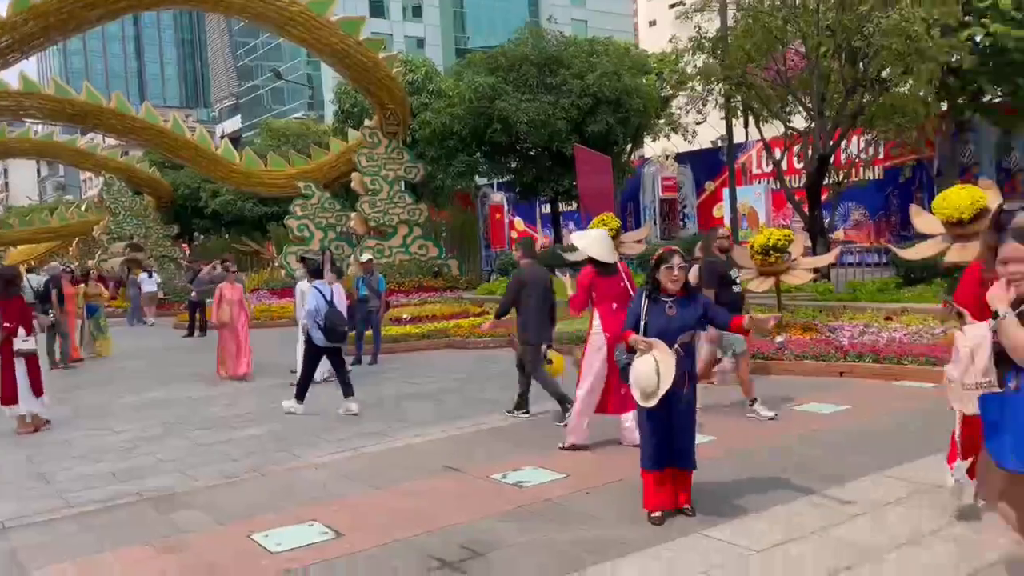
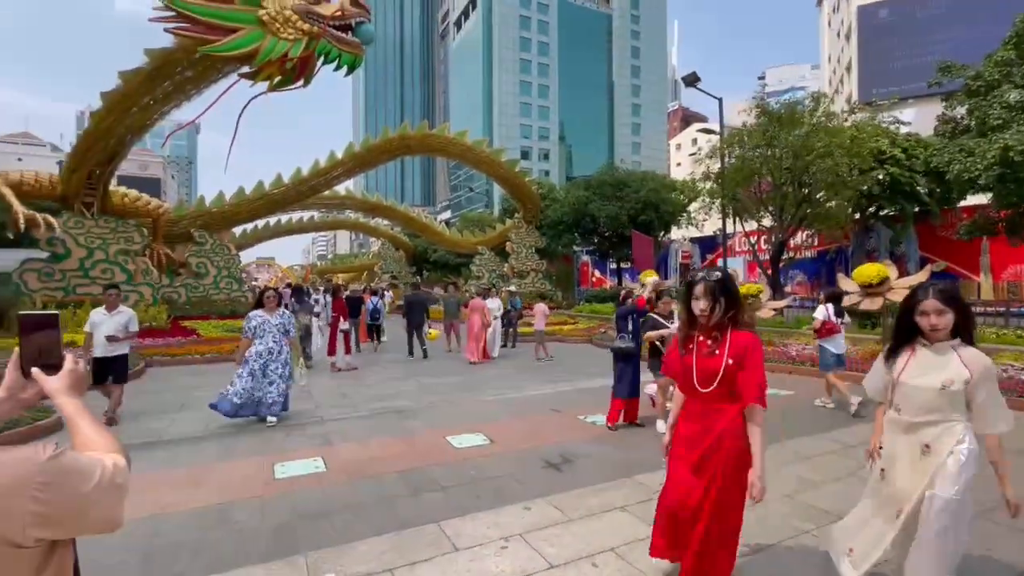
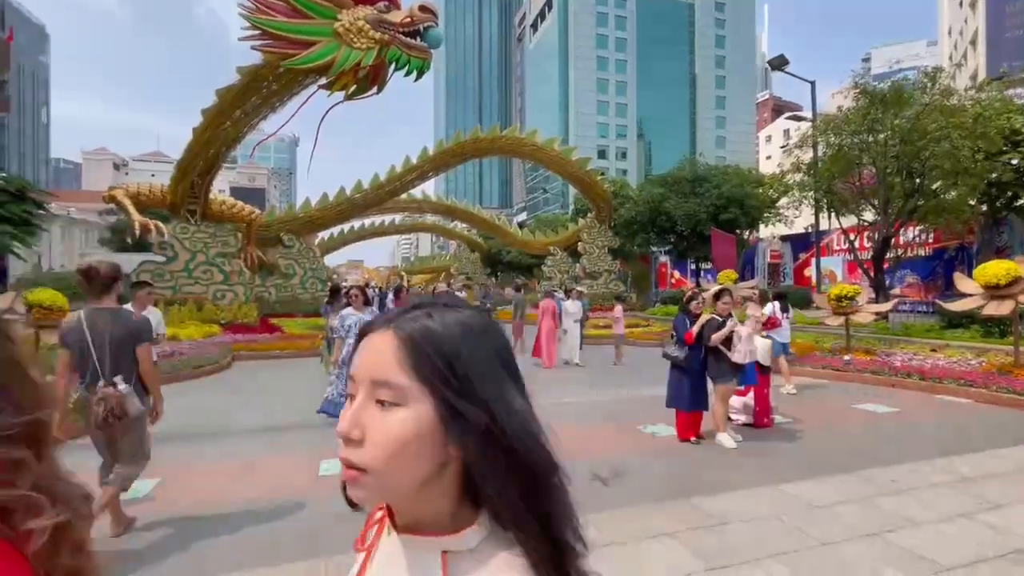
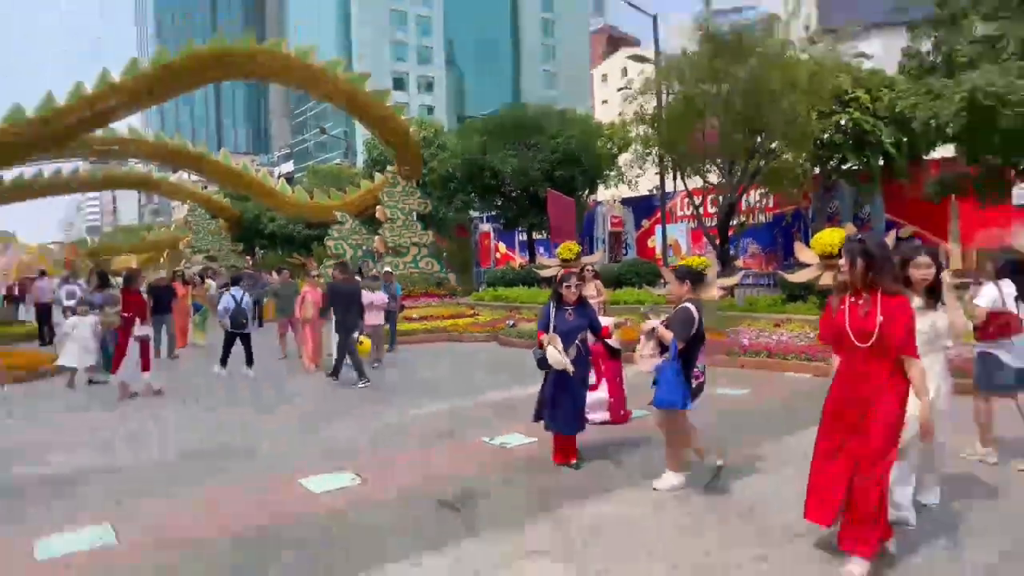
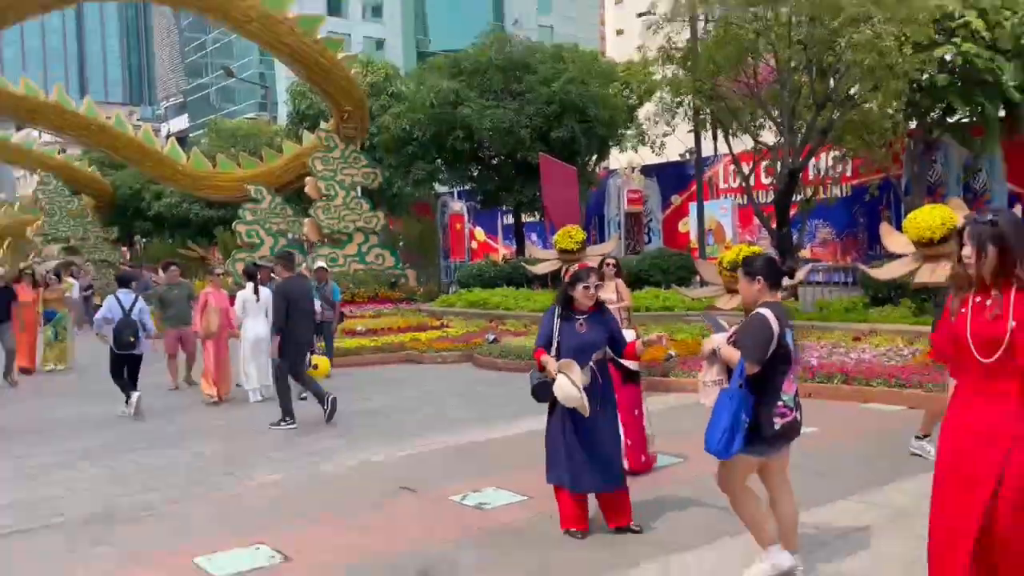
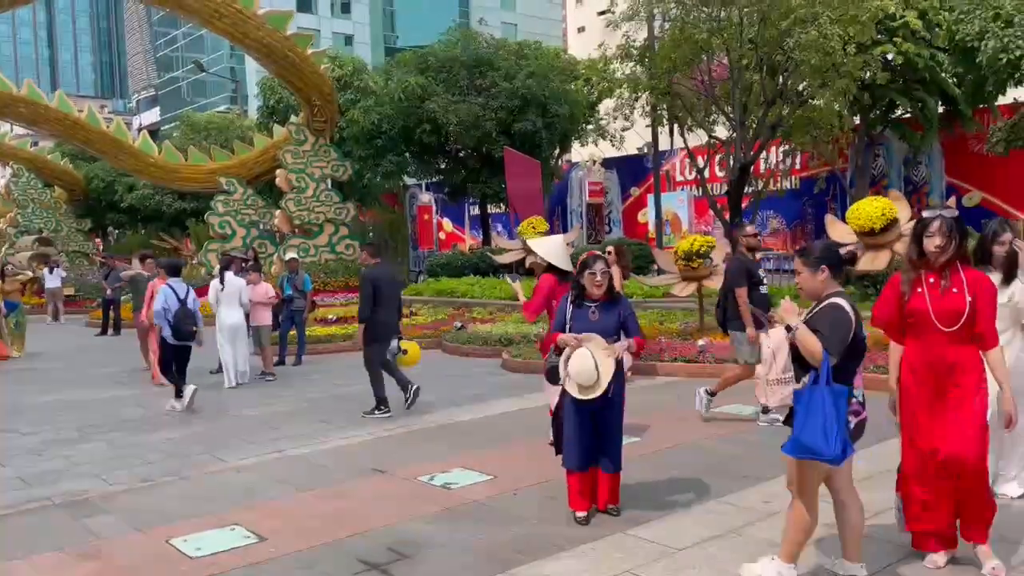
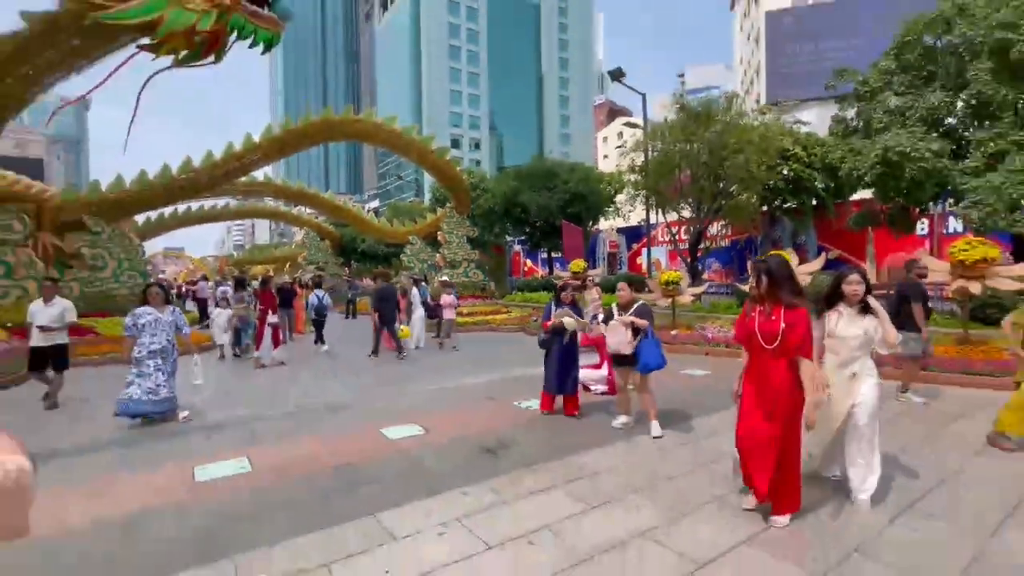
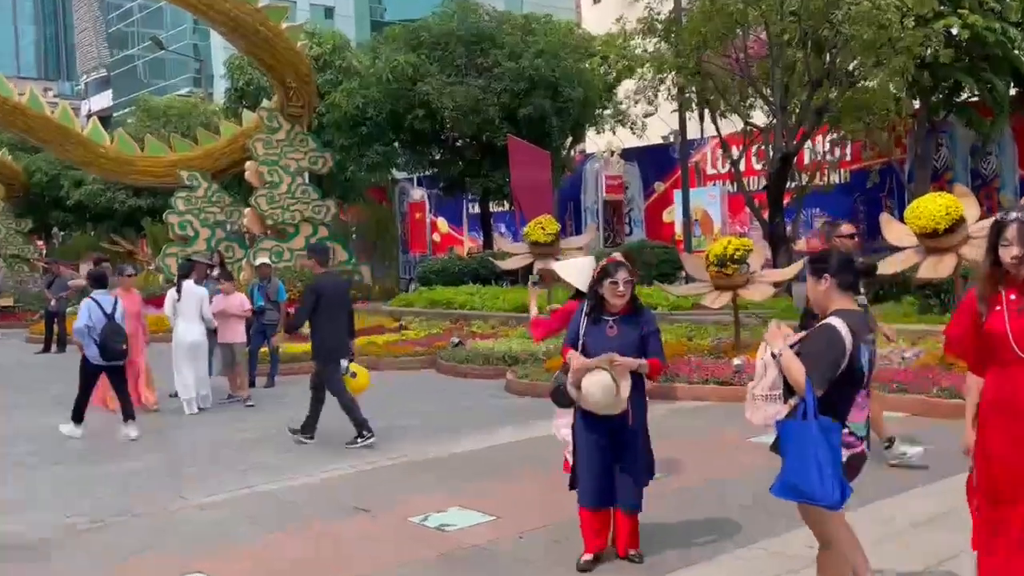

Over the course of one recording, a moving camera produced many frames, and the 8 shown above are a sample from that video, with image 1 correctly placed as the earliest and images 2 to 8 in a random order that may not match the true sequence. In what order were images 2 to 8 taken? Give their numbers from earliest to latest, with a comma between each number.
6, 8, 5, 4, 7, 2, 3
